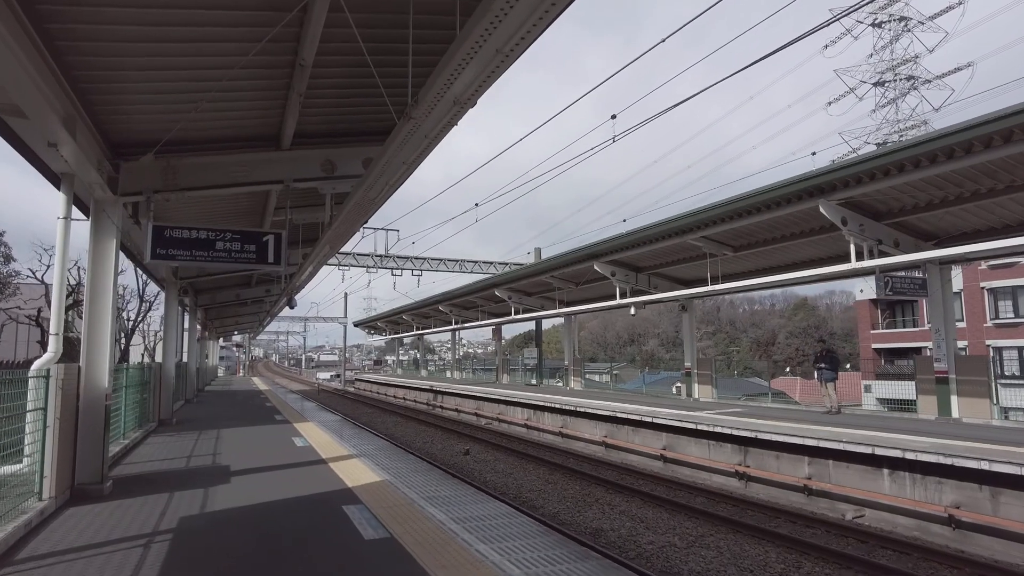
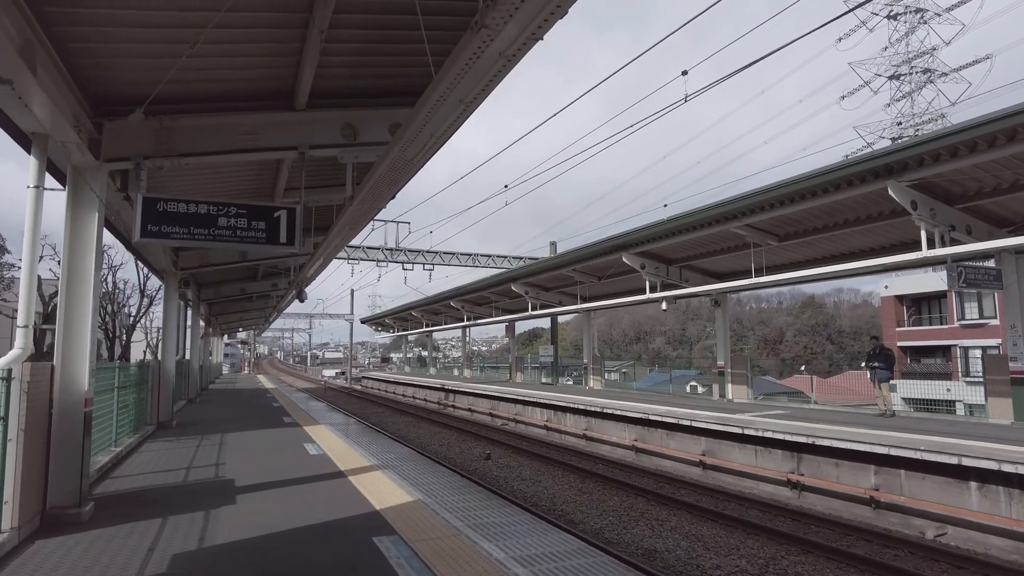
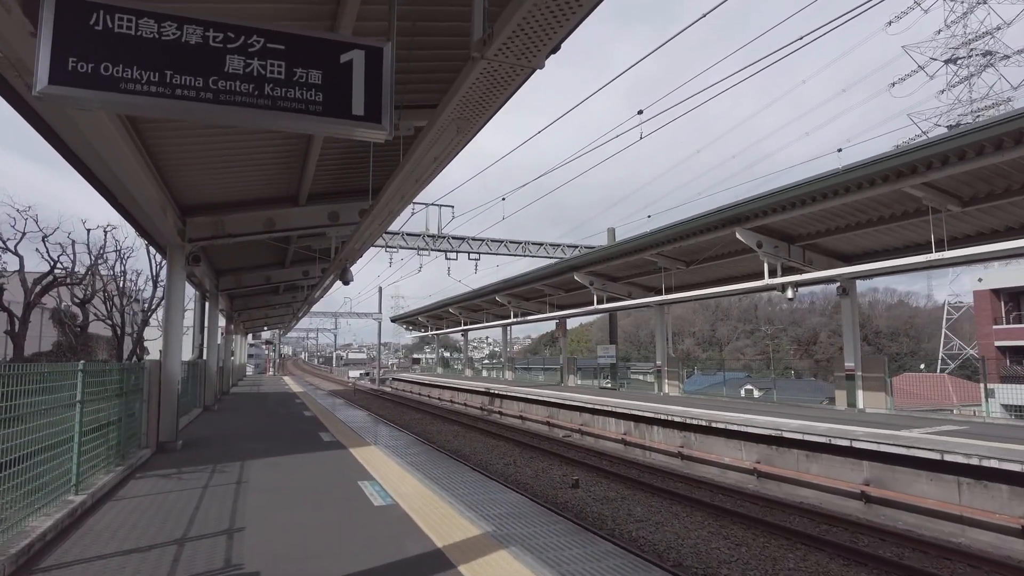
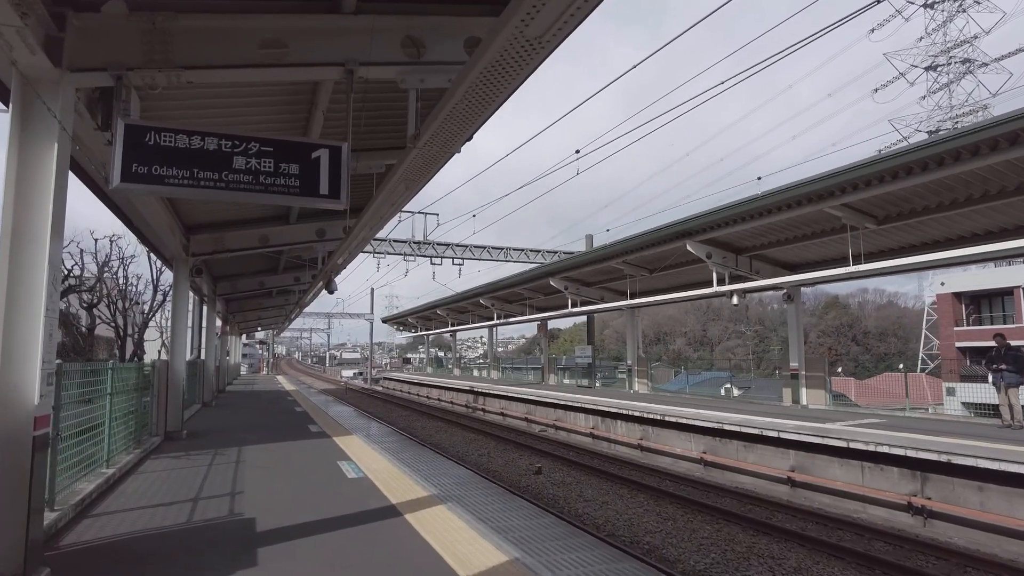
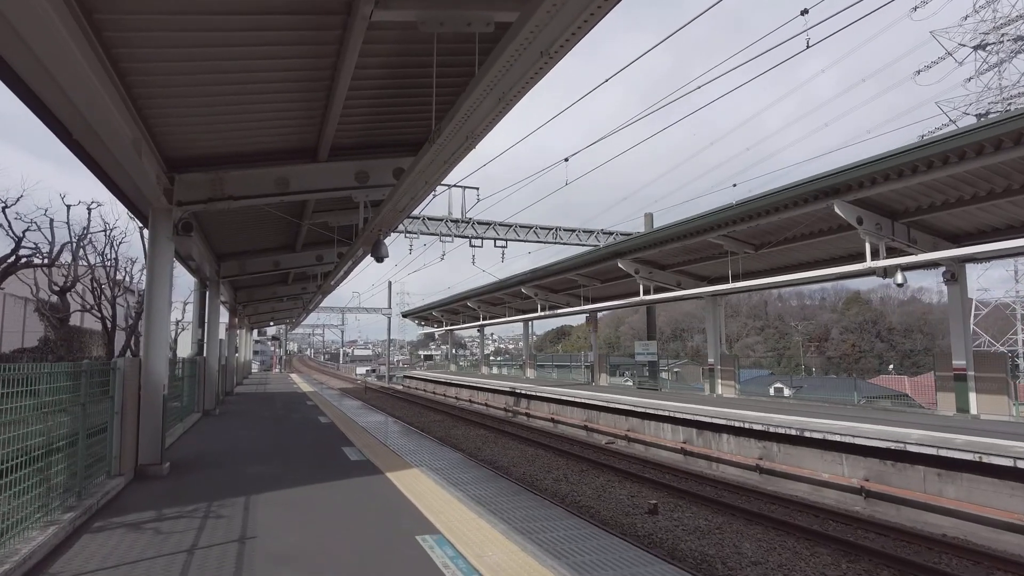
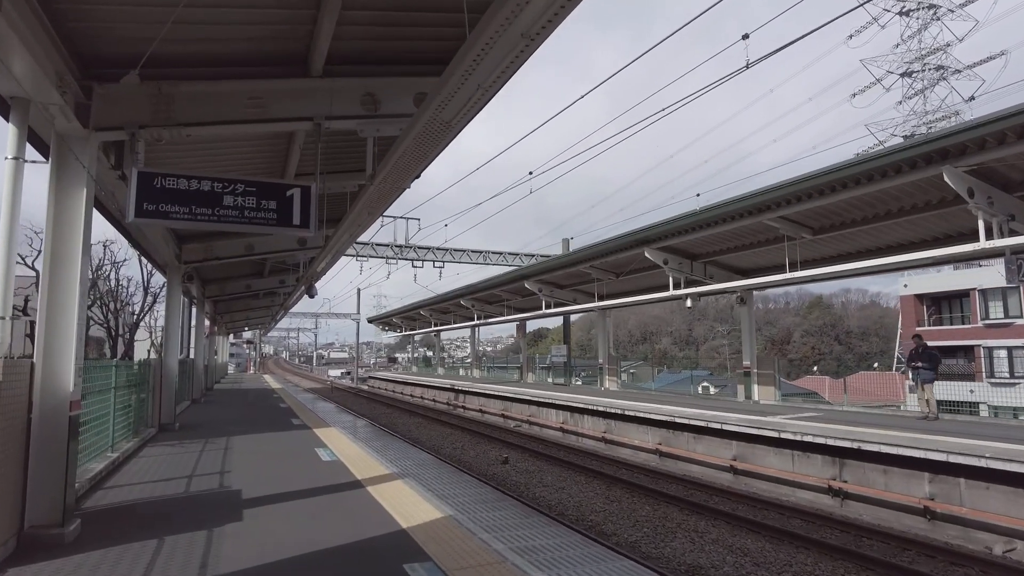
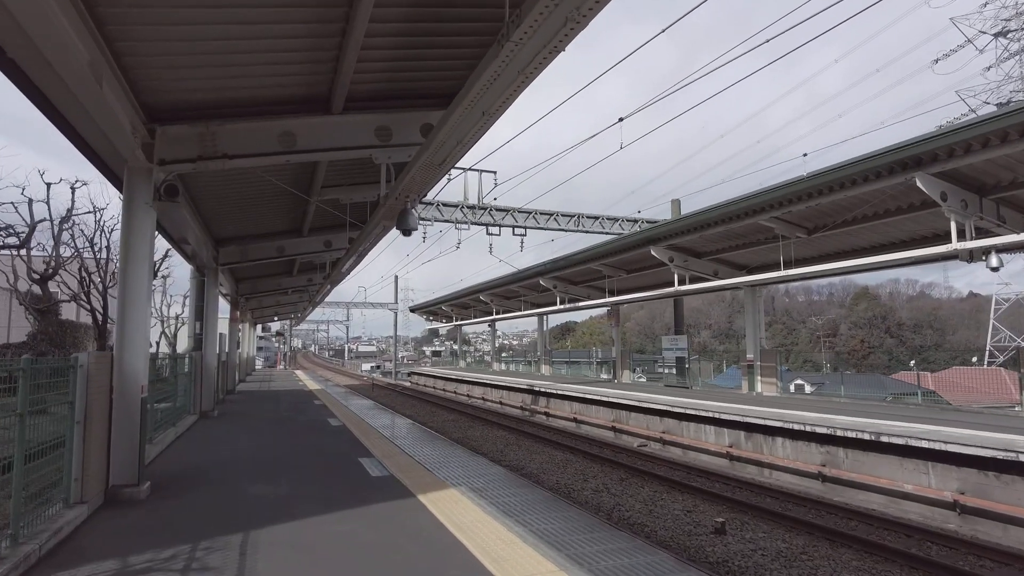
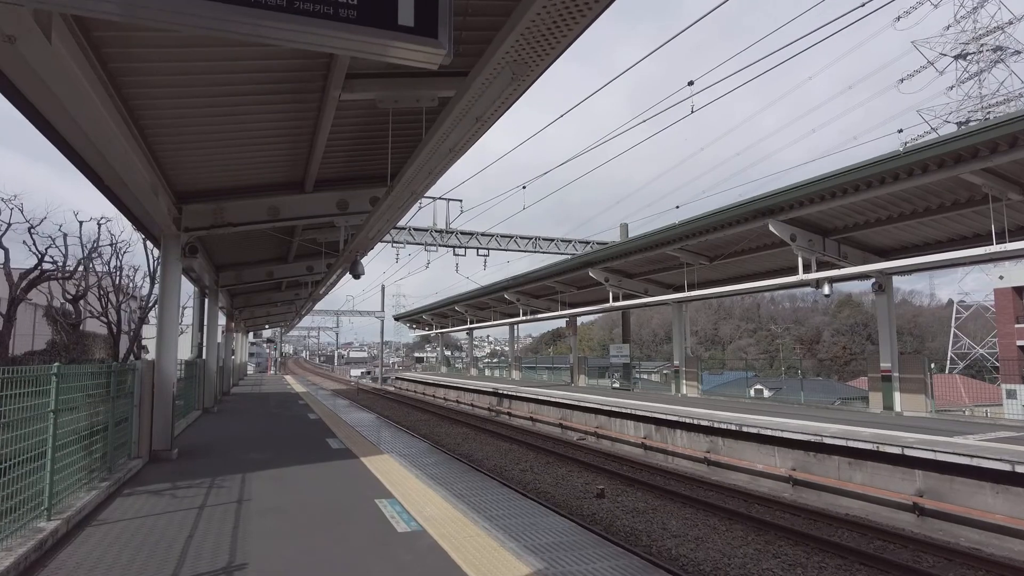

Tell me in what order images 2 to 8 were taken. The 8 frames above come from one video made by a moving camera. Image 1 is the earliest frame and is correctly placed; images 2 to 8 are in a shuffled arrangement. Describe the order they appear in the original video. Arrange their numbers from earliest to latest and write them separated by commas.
2, 6, 4, 3, 8, 5, 7
